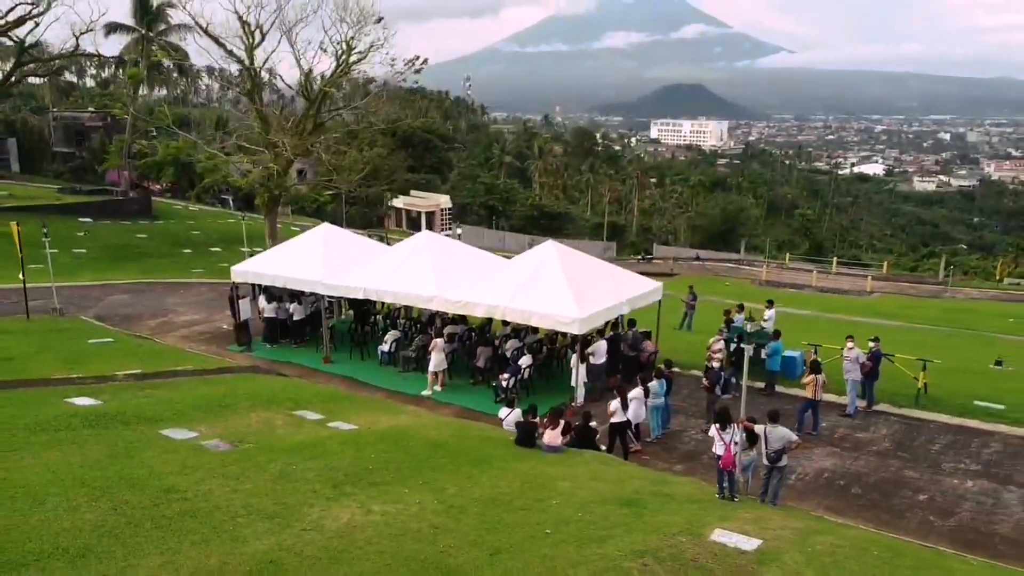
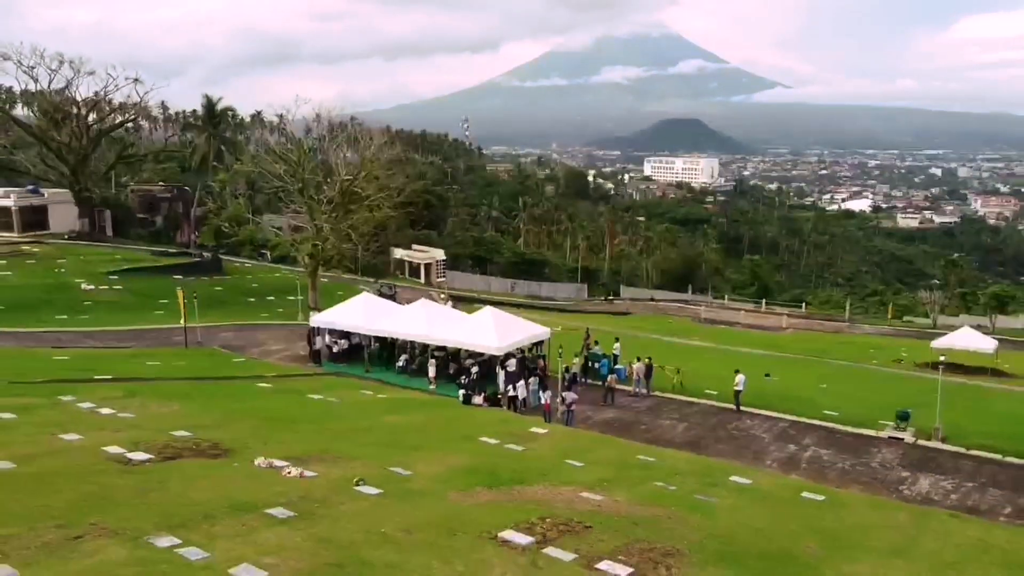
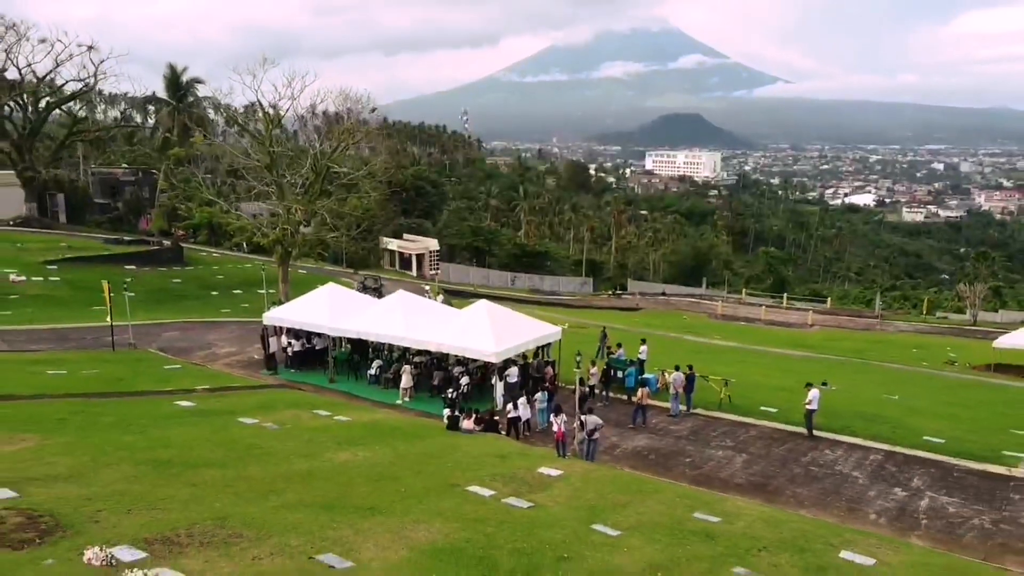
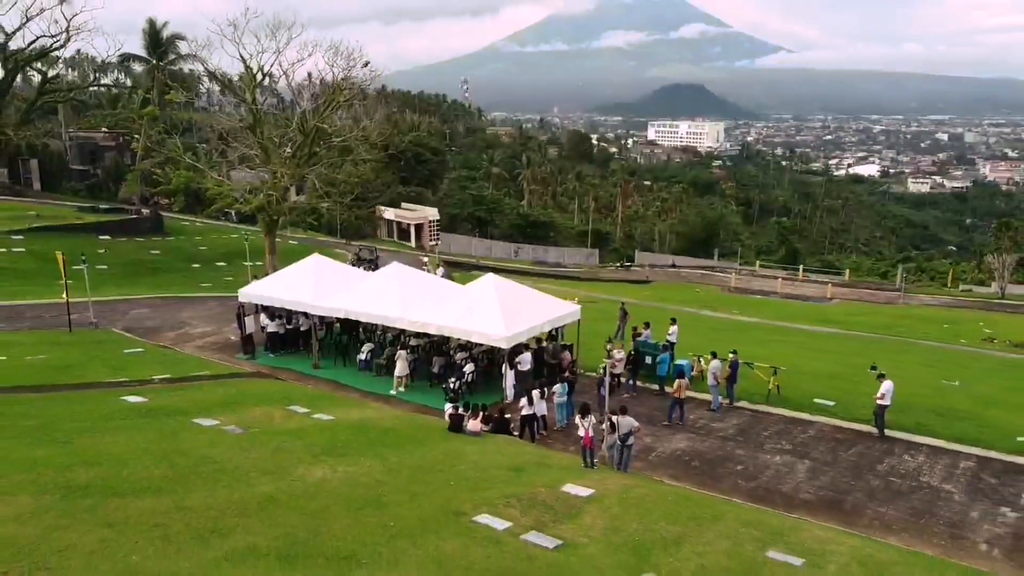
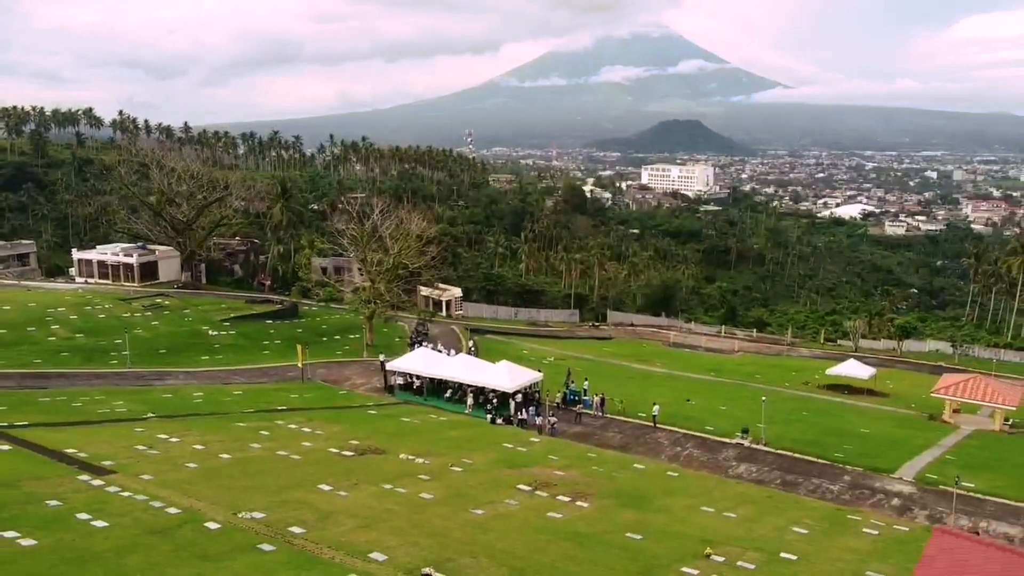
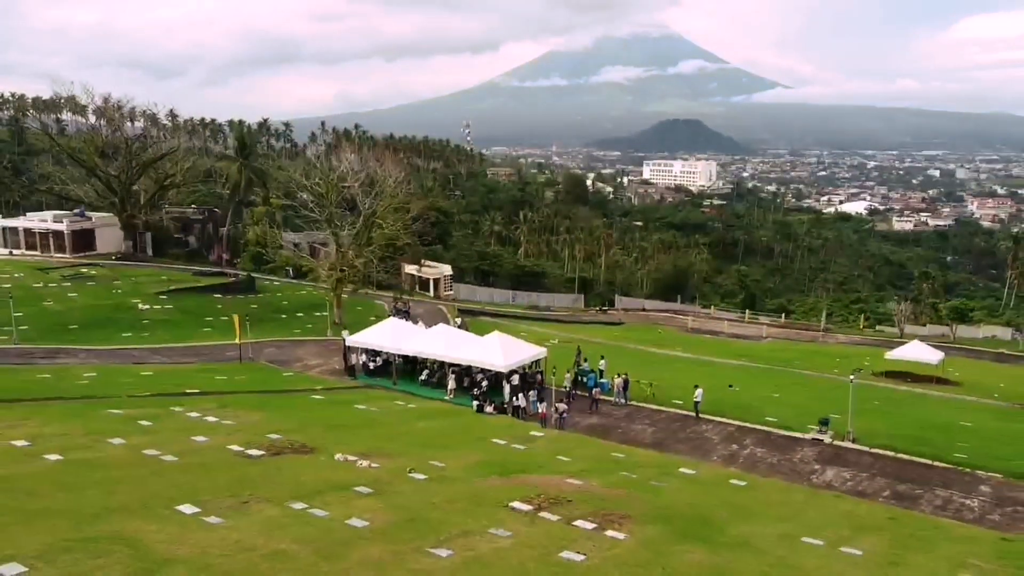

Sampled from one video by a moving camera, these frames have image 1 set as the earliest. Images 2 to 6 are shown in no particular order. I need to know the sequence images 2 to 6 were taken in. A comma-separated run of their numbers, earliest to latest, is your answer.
4, 3, 2, 6, 5
